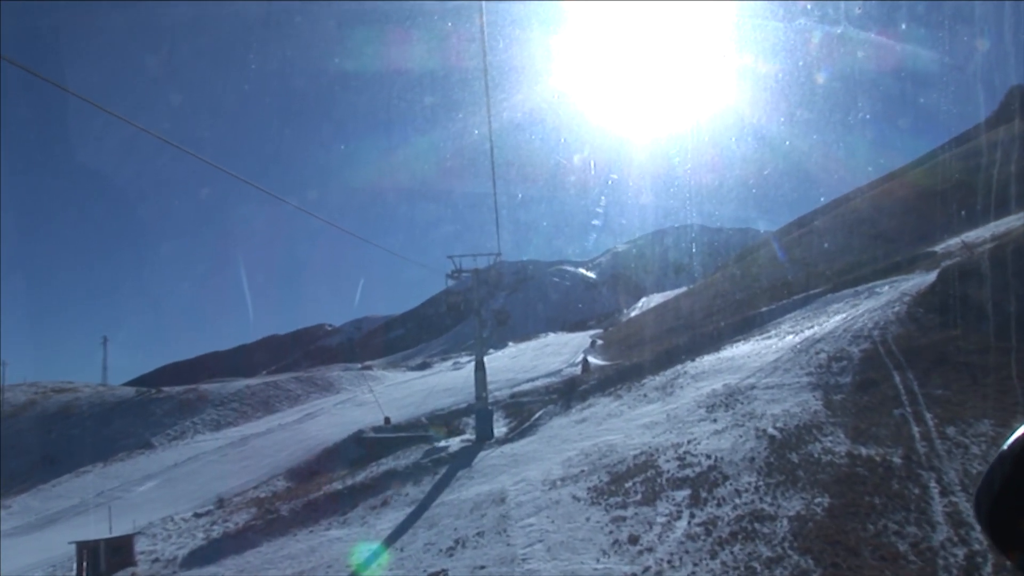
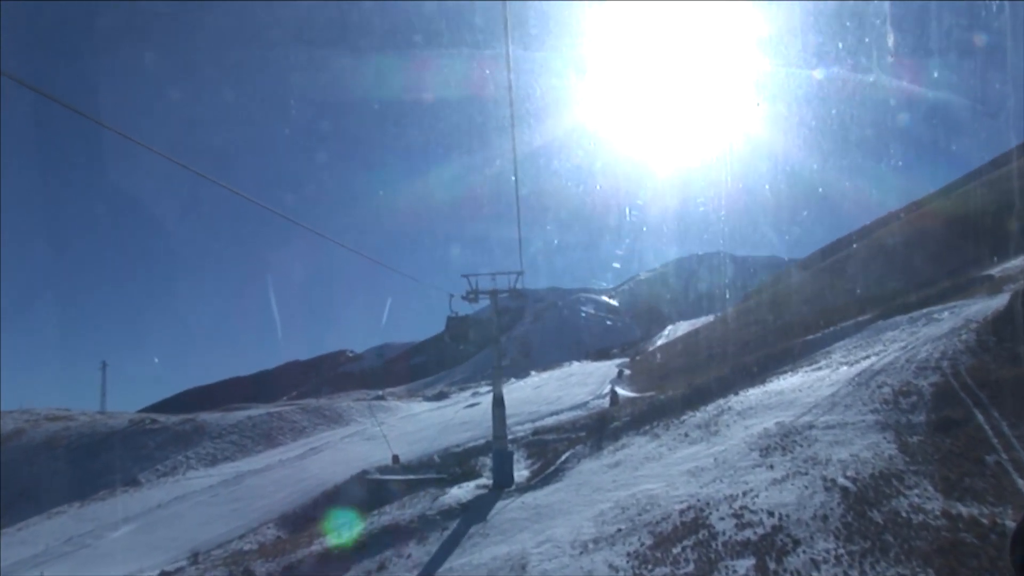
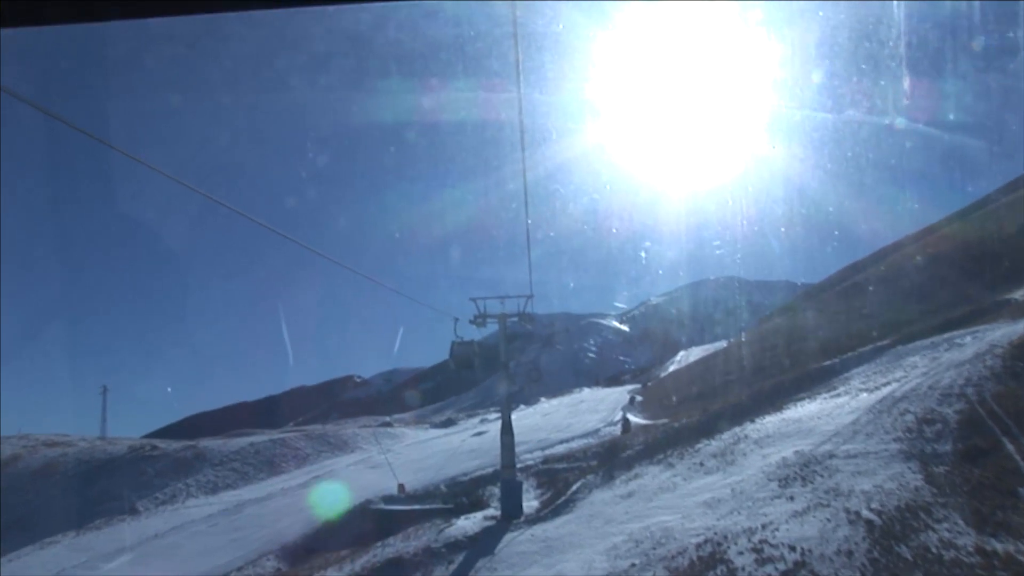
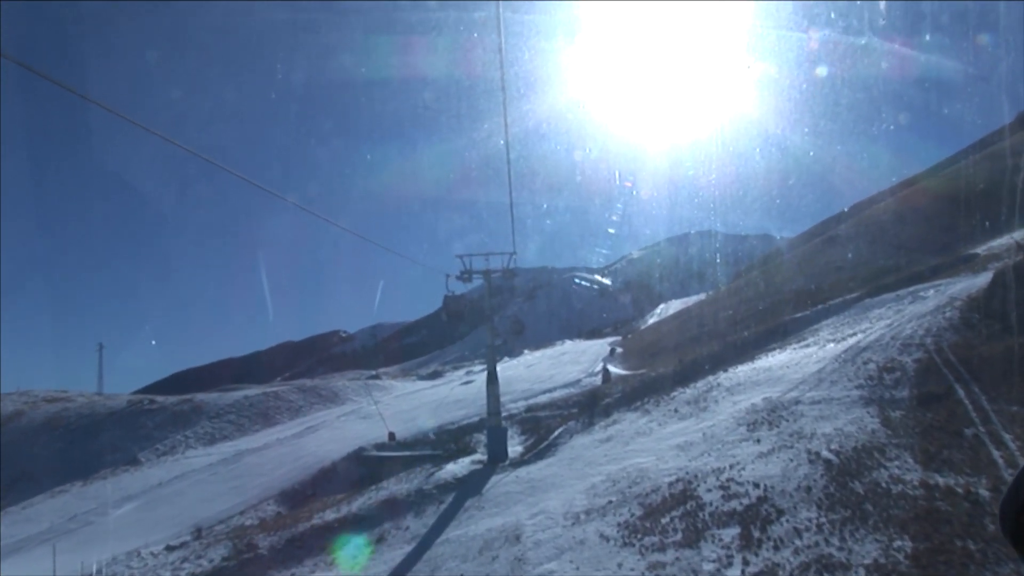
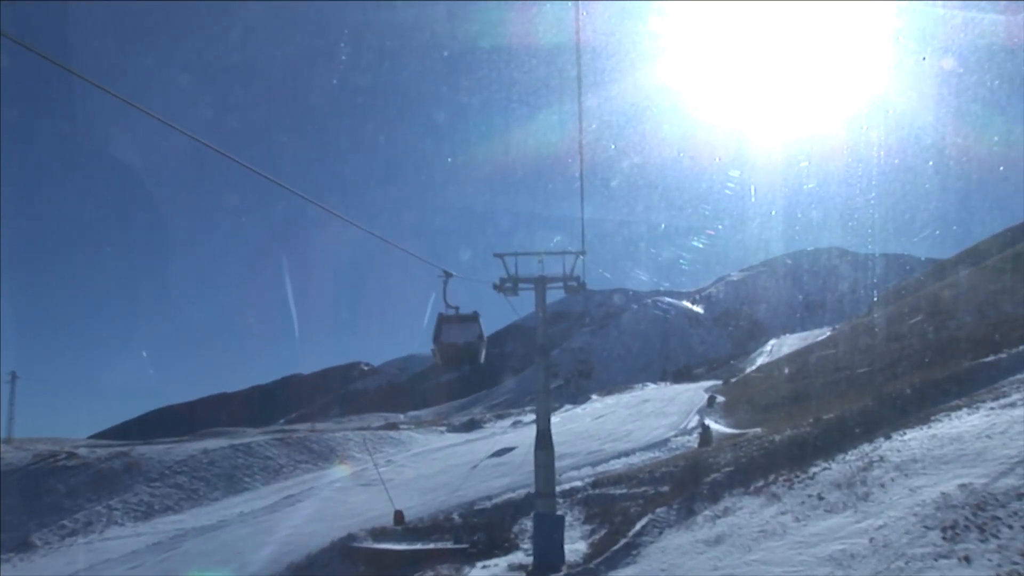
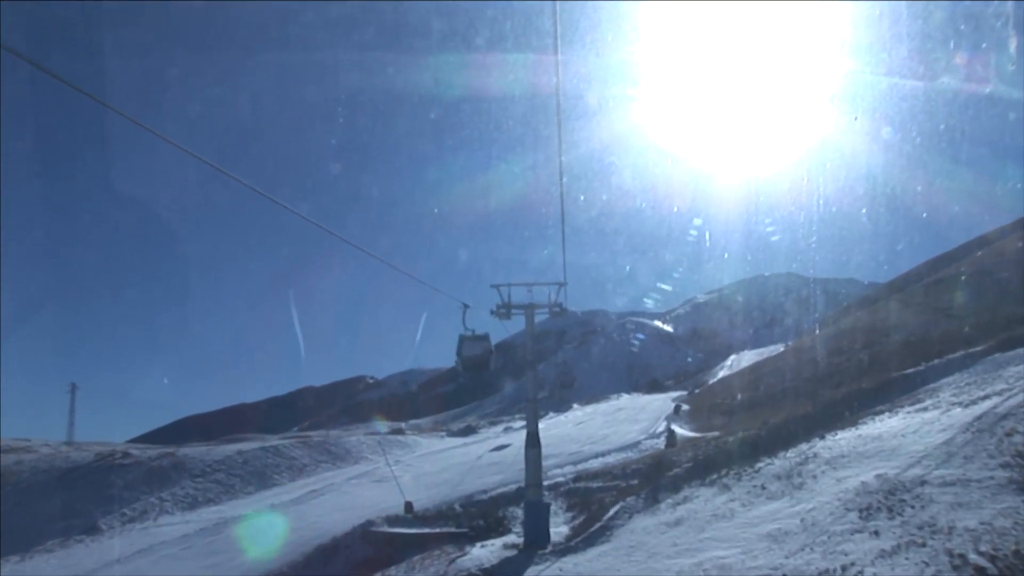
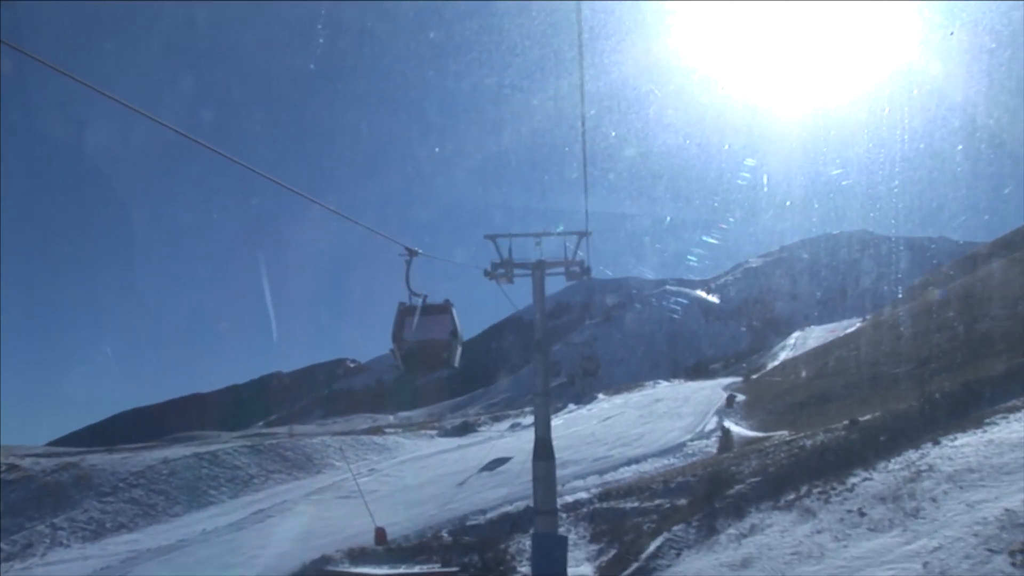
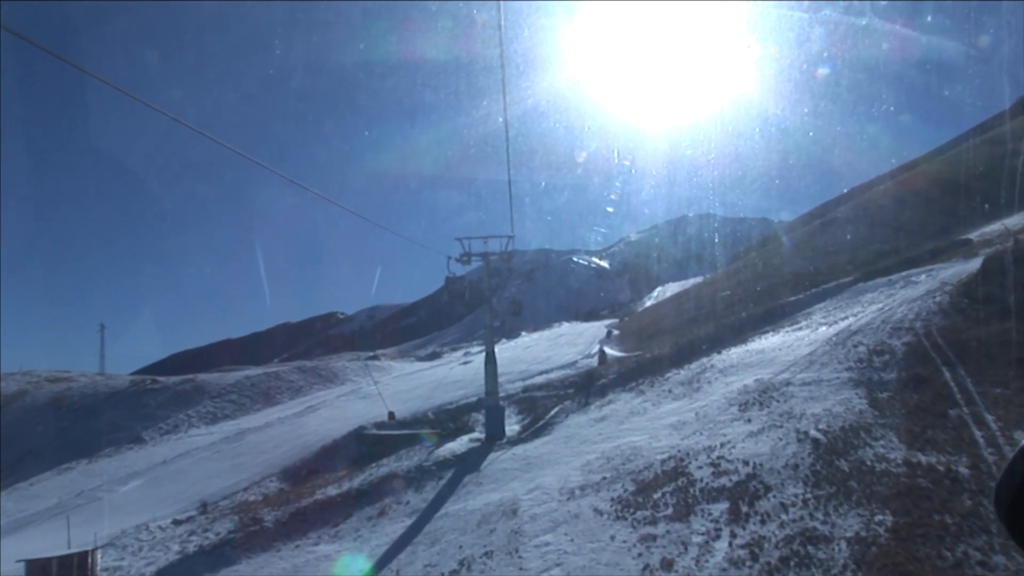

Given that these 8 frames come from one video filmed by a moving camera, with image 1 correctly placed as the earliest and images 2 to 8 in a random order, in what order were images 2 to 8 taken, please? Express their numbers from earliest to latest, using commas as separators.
8, 4, 2, 3, 6, 5, 7
